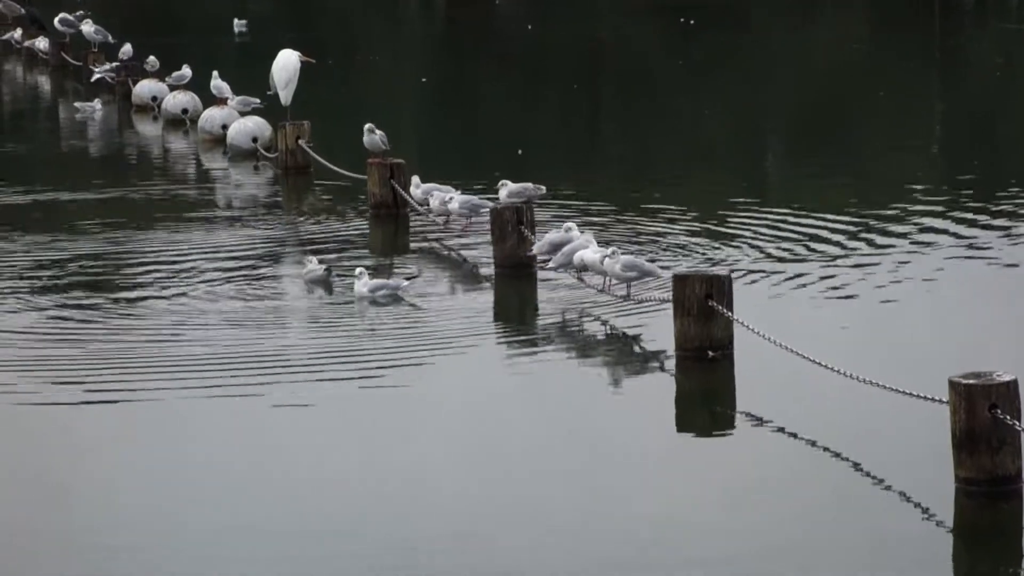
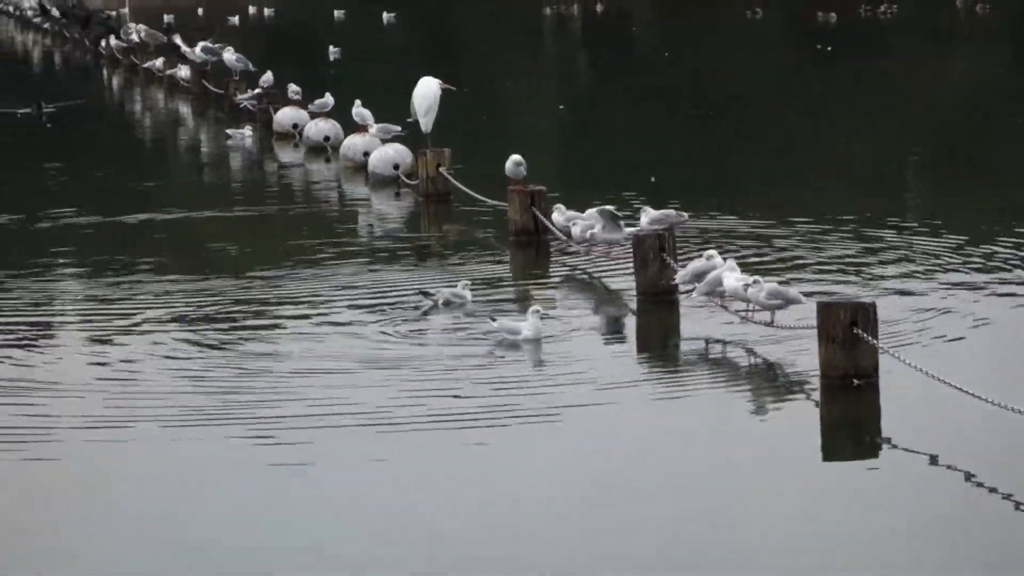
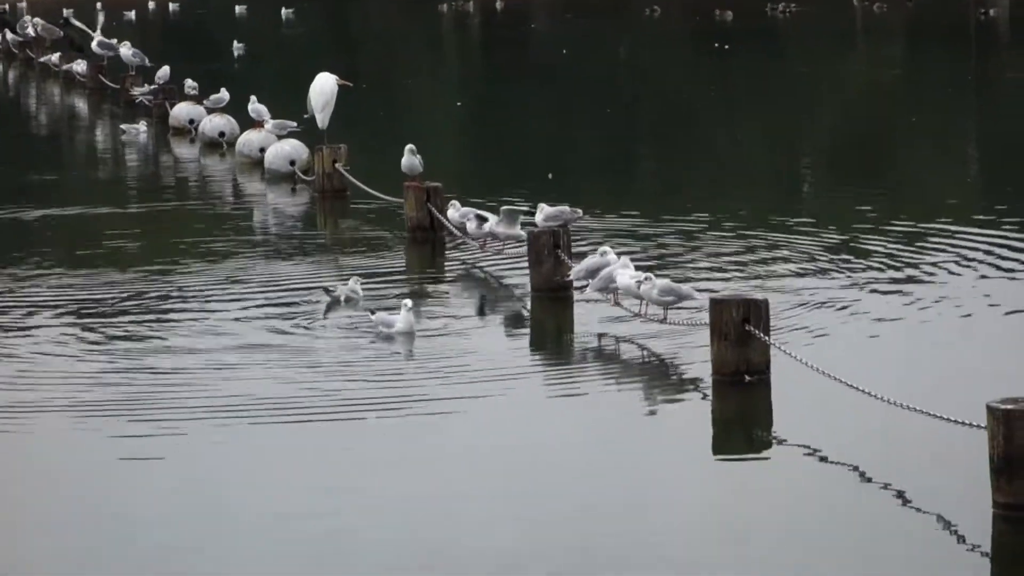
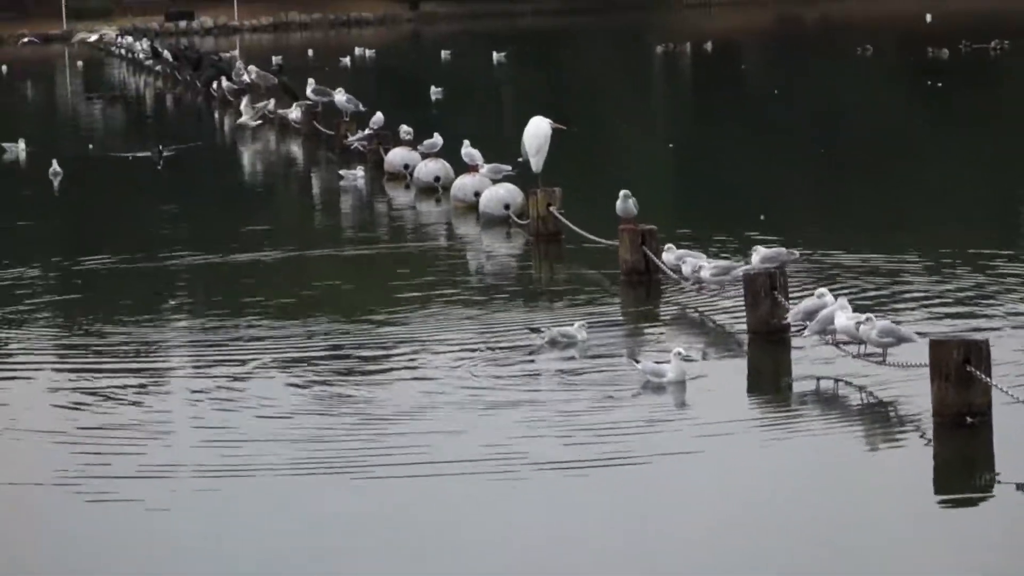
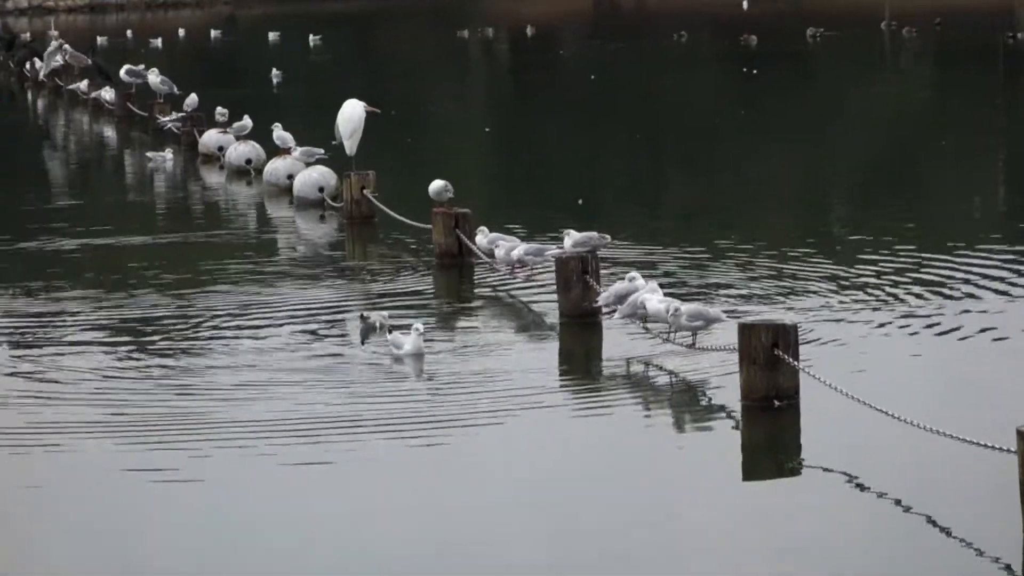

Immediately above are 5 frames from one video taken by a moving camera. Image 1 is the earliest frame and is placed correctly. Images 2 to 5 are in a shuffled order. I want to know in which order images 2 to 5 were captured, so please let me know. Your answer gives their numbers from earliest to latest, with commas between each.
5, 3, 2, 4
